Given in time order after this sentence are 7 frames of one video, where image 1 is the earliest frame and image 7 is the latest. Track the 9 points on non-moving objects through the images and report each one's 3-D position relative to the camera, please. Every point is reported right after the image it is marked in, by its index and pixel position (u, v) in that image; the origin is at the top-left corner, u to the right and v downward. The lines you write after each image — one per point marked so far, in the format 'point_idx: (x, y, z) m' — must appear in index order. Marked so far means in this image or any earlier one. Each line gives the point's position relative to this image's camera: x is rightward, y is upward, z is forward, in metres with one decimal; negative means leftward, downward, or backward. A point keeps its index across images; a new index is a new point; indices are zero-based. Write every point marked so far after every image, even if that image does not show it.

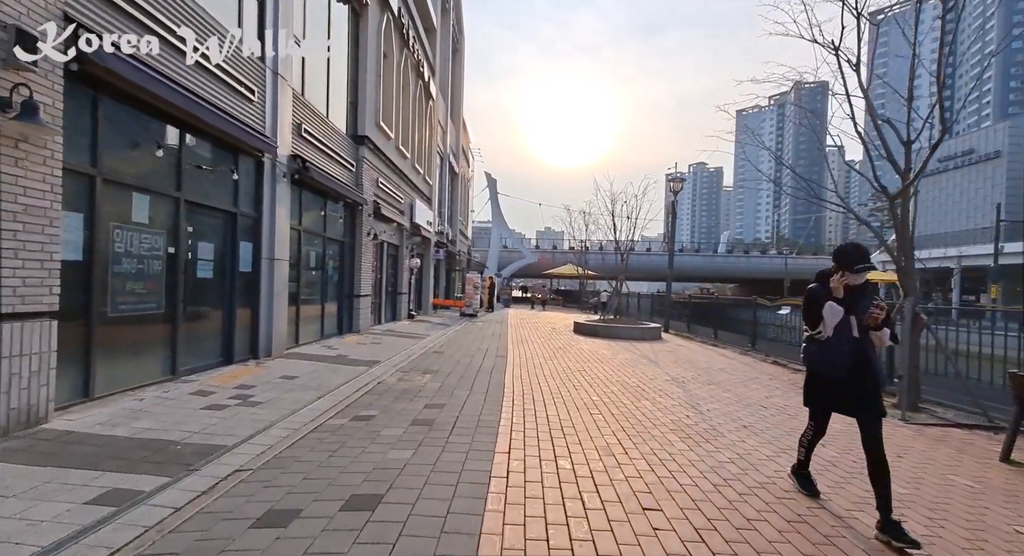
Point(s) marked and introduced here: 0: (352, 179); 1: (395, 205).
0: (-4.8, +2.9, +13.7) m
1: (-4.5, +2.9, +18.0) m
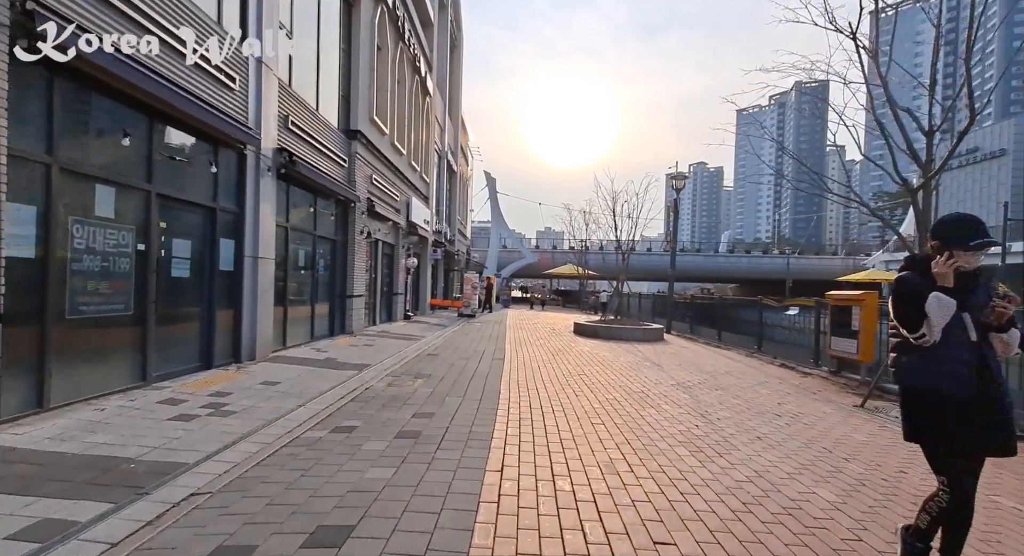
0: (-4.8, +2.9, +13.3) m
1: (-4.6, +2.9, +17.6) m
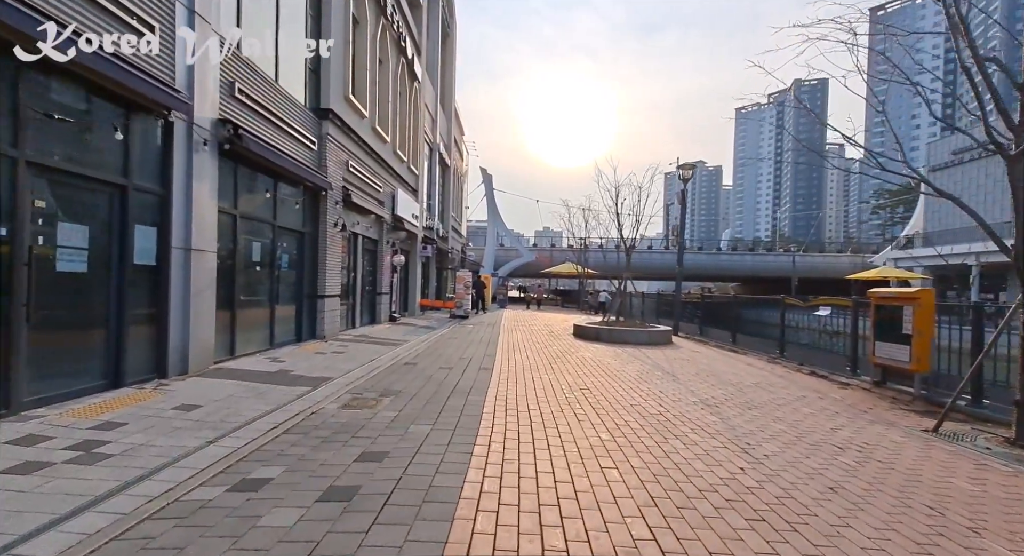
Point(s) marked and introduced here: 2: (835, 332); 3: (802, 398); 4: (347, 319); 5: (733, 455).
0: (-5.0, +3.0, +11.7) m
1: (-4.8, +2.9, +16.0) m
2: (+7.3, -1.2, +10.4) m
3: (+4.9, -2.0, +7.8) m
4: (-5.1, -1.3, +14.4) m
5: (+2.3, -1.8, +4.8) m
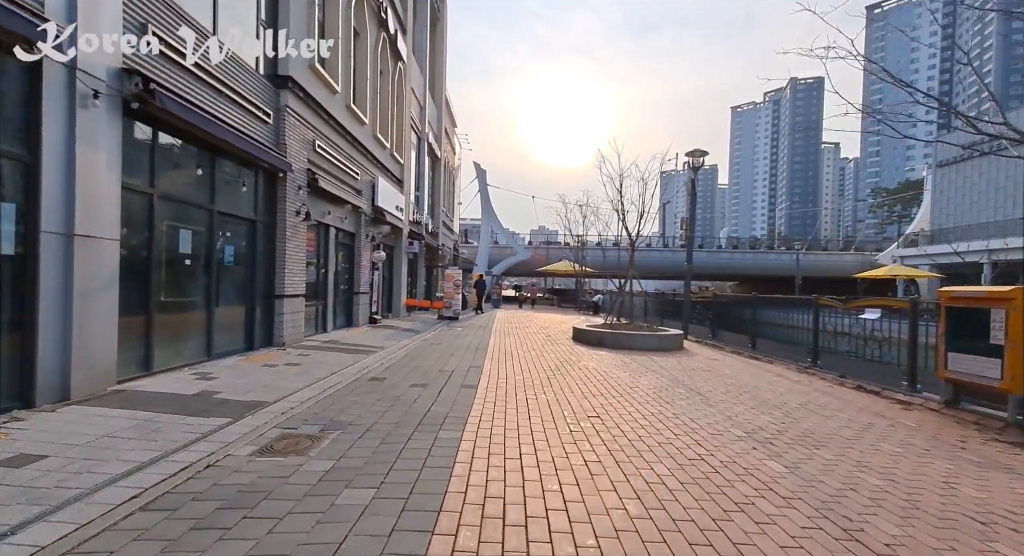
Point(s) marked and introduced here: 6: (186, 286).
0: (-5.2, +3.1, +10.0) m
1: (-5.0, +3.0, +14.2) m
2: (+7.1, -1.1, +8.8) m
3: (+4.7, -1.9, +6.1) m
4: (-5.3, -1.2, +12.6) m
5: (+2.1, -1.8, +3.1) m
6: (-5.4, -0.1, +7.7) m
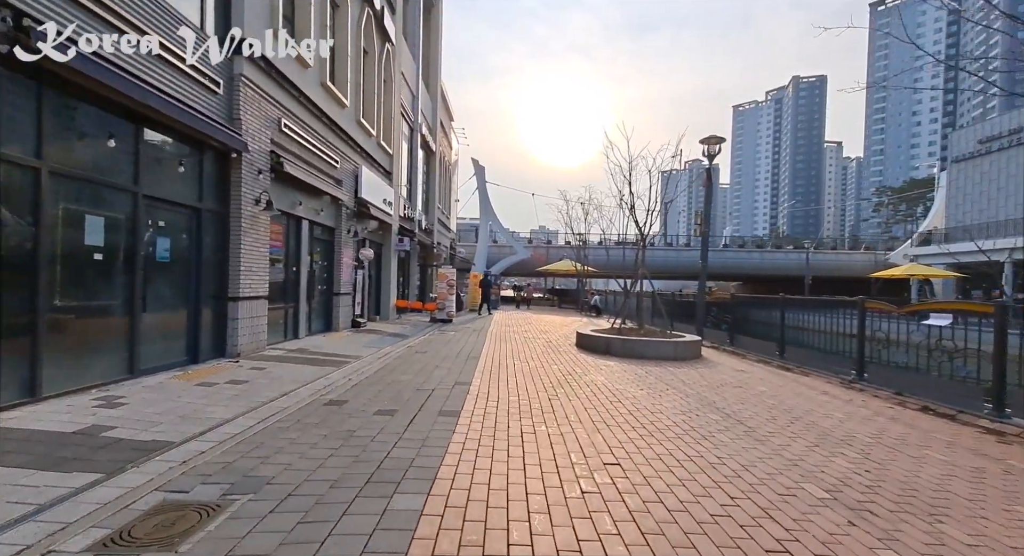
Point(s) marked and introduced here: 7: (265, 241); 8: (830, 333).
0: (-5.3, +3.1, +8.4) m
1: (-5.1, +3.0, +12.7) m
2: (+7.0, -1.1, +7.2) m
3: (+4.6, -1.9, +4.6) m
4: (-5.4, -1.2, +11.1) m
5: (+2.0, -1.7, +1.5) m
6: (-5.5, -0.1, +6.2) m
7: (-5.2, +0.8, +9.8) m
8: (+7.1, -1.2, +10.3) m
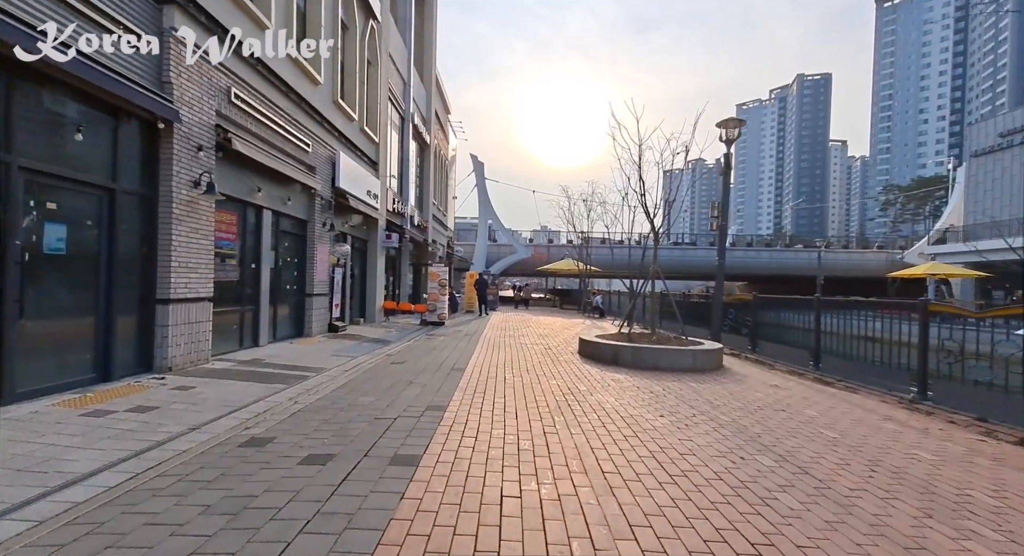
0: (-5.5, +3.1, +6.9) m
1: (-5.3, +3.0, +11.2) m
2: (+6.8, -1.1, +5.7) m
3: (+4.4, -1.9, +3.0) m
4: (-5.6, -1.2, +9.5) m
5: (+1.8, -1.7, -0.1) m
6: (-5.7, -0.1, +4.6) m
7: (-5.4, +0.8, +8.2) m
8: (+6.9, -1.2, +8.7) m
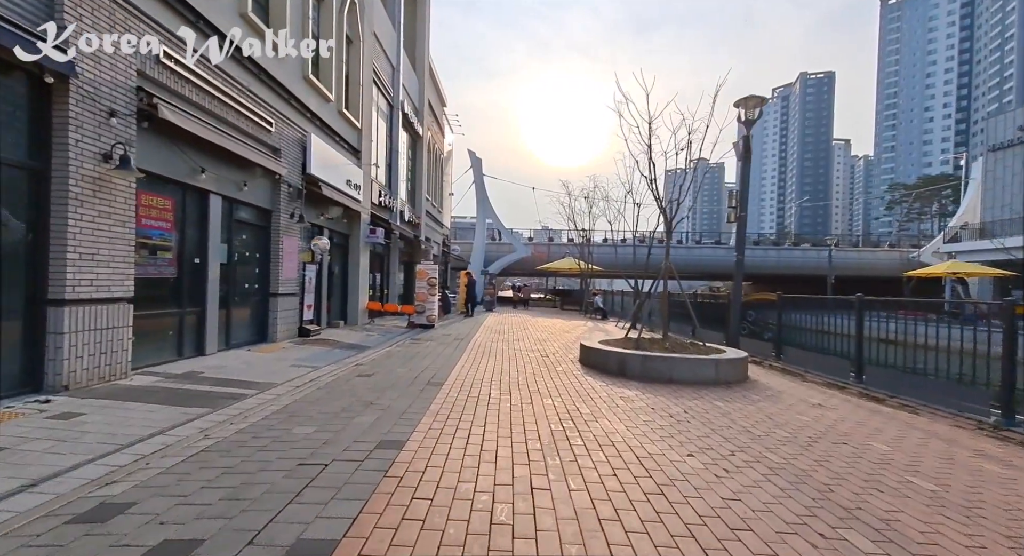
0: (-5.7, +3.2, +5.4) m
1: (-5.5, +3.1, +9.7) m
2: (+6.6, -1.0, +4.1) m
3: (+4.2, -1.8, +1.5) m
4: (-5.8, -1.1, +8.0) m
5: (+1.6, -1.6, -1.6) m
6: (-5.9, 0.0, +3.1) m
7: (-5.6, +0.9, +6.7) m
8: (+6.7, -1.1, +7.2) m
